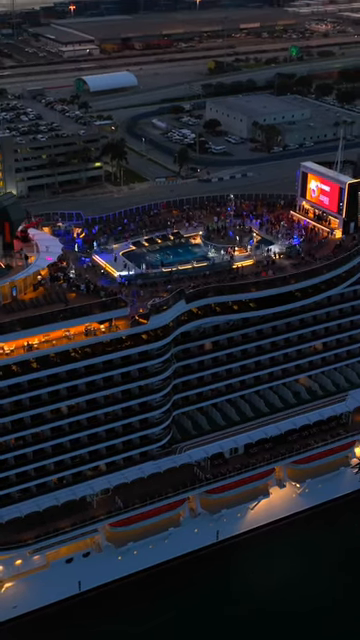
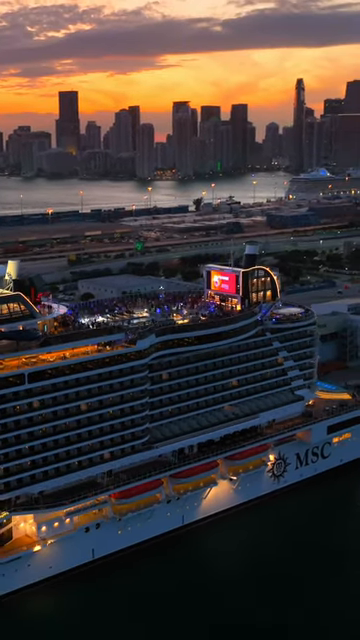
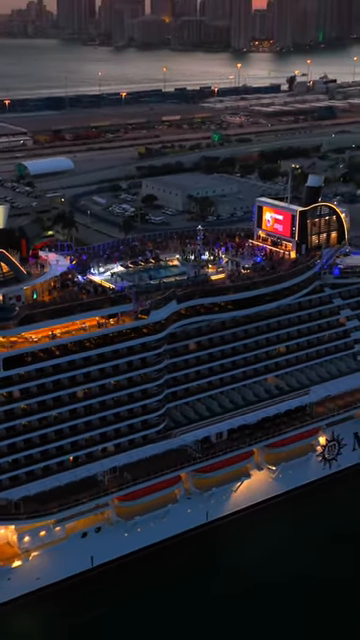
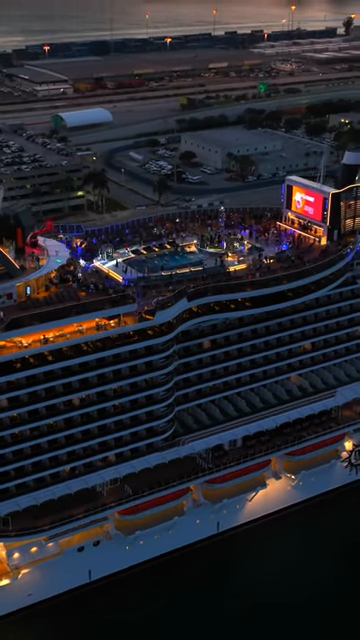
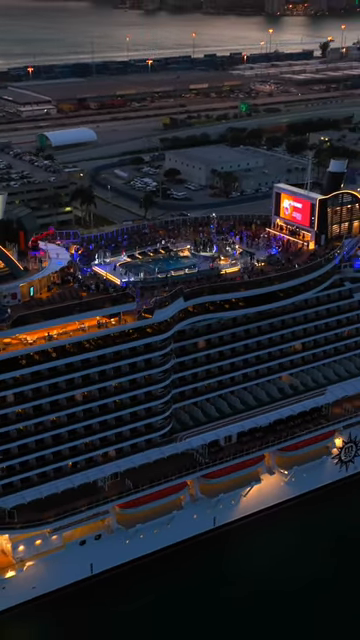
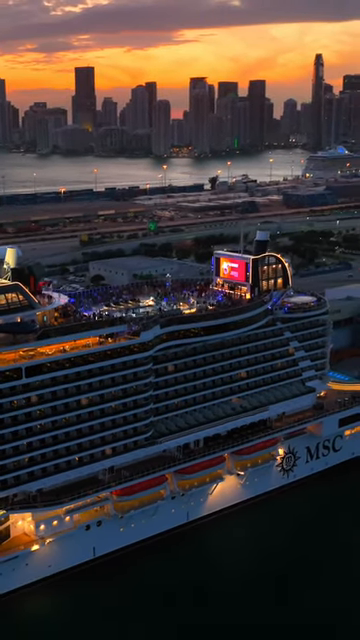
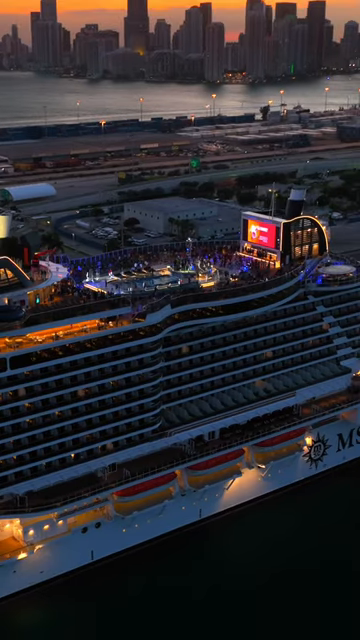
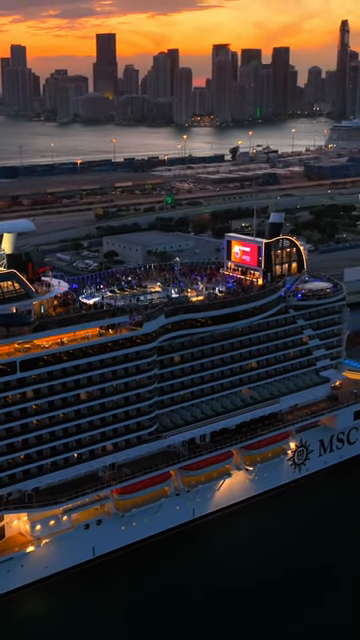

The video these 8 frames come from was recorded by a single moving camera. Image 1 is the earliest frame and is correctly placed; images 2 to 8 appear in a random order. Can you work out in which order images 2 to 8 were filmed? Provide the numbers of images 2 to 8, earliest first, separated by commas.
4, 5, 3, 7, 8, 6, 2
